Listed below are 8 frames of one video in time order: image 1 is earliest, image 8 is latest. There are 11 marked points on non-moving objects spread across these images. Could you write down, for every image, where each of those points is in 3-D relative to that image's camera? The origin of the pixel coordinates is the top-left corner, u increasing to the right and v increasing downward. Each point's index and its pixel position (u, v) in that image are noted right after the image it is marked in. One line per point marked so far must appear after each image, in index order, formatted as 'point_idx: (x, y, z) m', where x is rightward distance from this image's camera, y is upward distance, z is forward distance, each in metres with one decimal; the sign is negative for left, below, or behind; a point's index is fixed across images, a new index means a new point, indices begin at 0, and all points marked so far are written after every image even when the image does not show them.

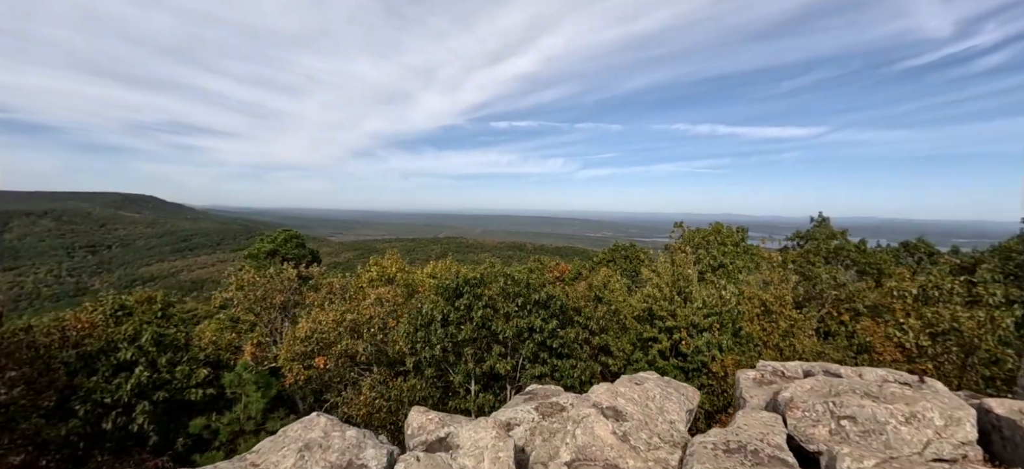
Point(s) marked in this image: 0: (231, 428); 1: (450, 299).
0: (-7.0, -4.9, +10.3) m
1: (-1.9, -2.1, +13.1) m
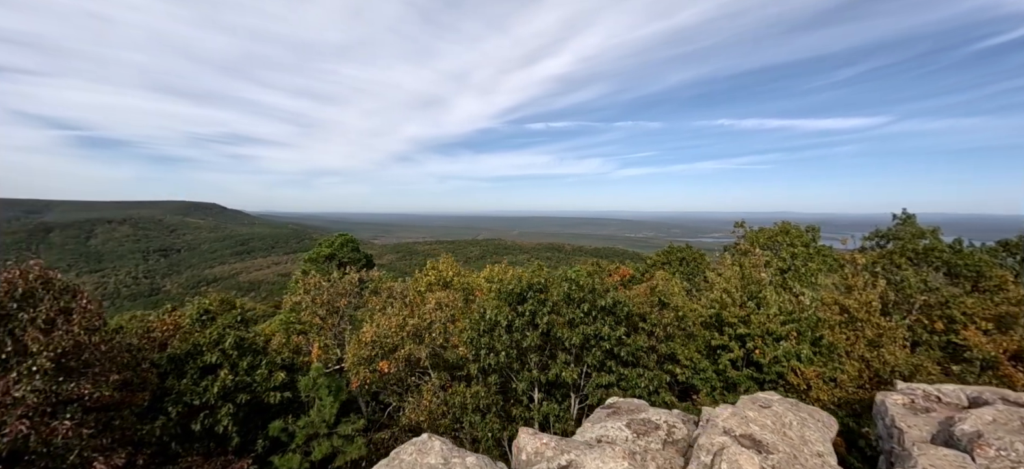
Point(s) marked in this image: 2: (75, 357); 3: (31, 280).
0: (-5.2, -5.0, +10.4) m
1: (+0.1, -2.2, +12.8) m
2: (-8.1, -2.3, +7.6) m
3: (-9.3, -0.9, +8.0) m
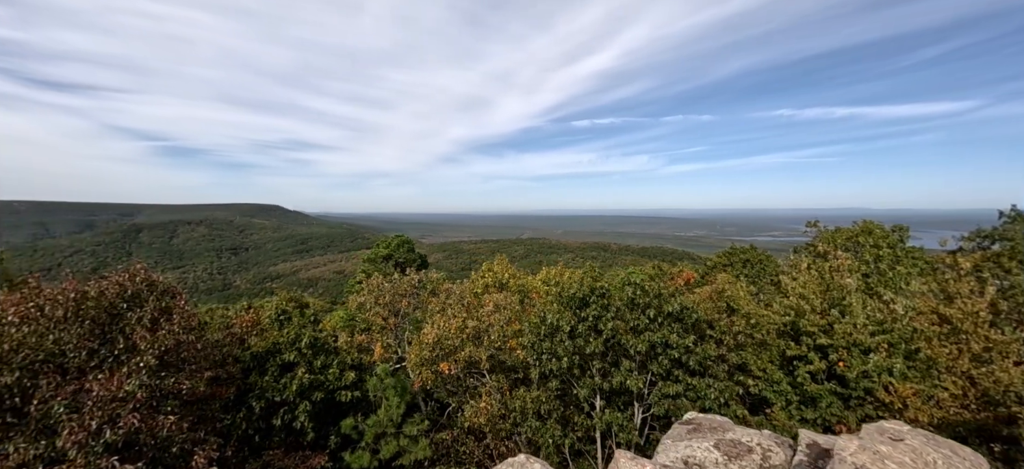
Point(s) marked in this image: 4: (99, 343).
0: (-3.6, -5.1, +10.7) m
1: (+1.9, -2.3, +12.5) m
2: (-6.7, -2.4, +8.2) m
3: (-7.9, -1.0, +8.7) m
4: (-7.9, -2.1, +7.8) m
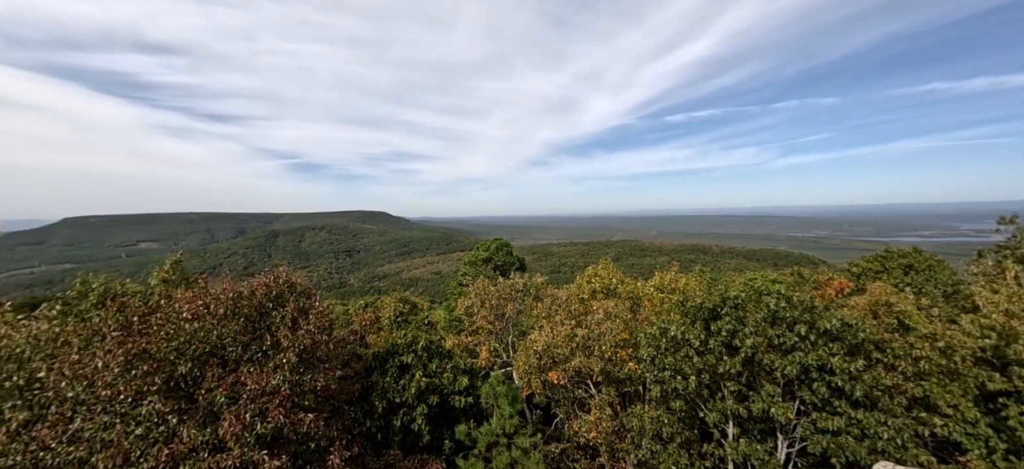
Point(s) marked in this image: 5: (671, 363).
0: (-0.6, -5.2, +10.5) m
1: (+5.1, -2.3, +11.0) m
2: (-4.2, -2.5, +8.7) m
3: (-5.3, -1.2, +9.5) m
4: (-5.4, -2.2, +8.6) m
5: (+4.2, -3.4, +10.8) m
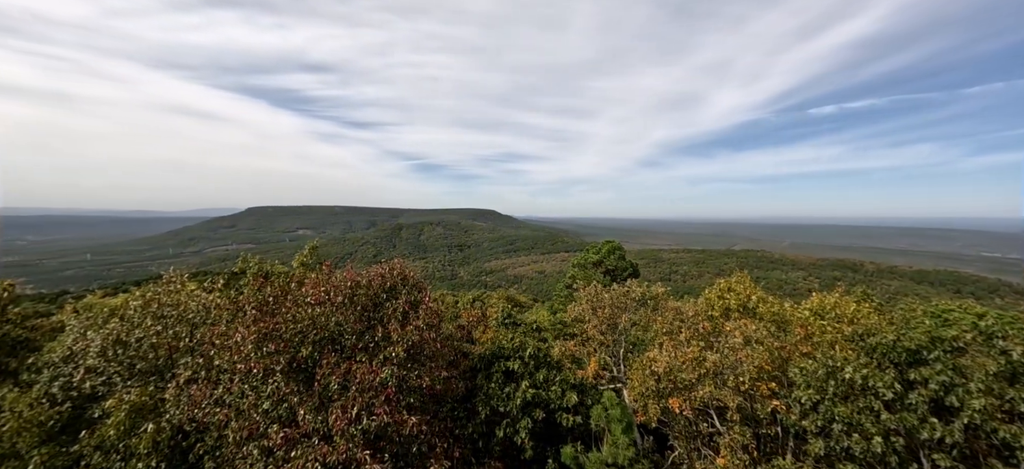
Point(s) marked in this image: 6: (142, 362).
0: (+1.9, -5.2, +9.3) m
1: (+7.7, -2.6, +8.3) m
2: (-1.9, -2.4, +8.5) m
3: (-2.7, -1.0, +9.5) m
4: (-3.1, -2.0, +8.6) m
5: (+6.7, -3.6, +8.4) m
6: (-8.9, -3.0, +9.9) m
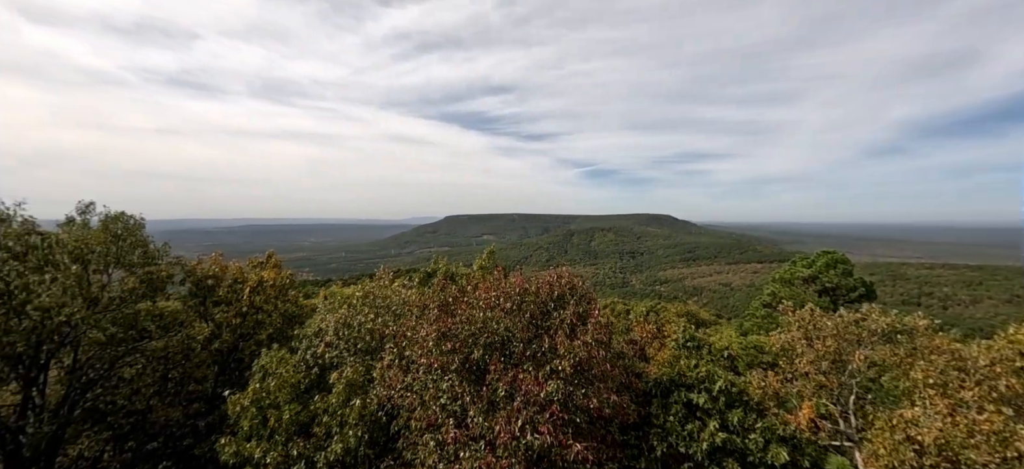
0: (+5.2, -5.4, +7.0) m
1: (+10.2, -2.8, +3.8) m
2: (+1.4, -2.5, +7.8) m
3: (+1.1, -1.1, +9.1) m
4: (+0.4, -2.1, +8.4) m
5: (+9.3, -3.8, +4.3) m
6: (-4.4, -3.2, +11.9) m
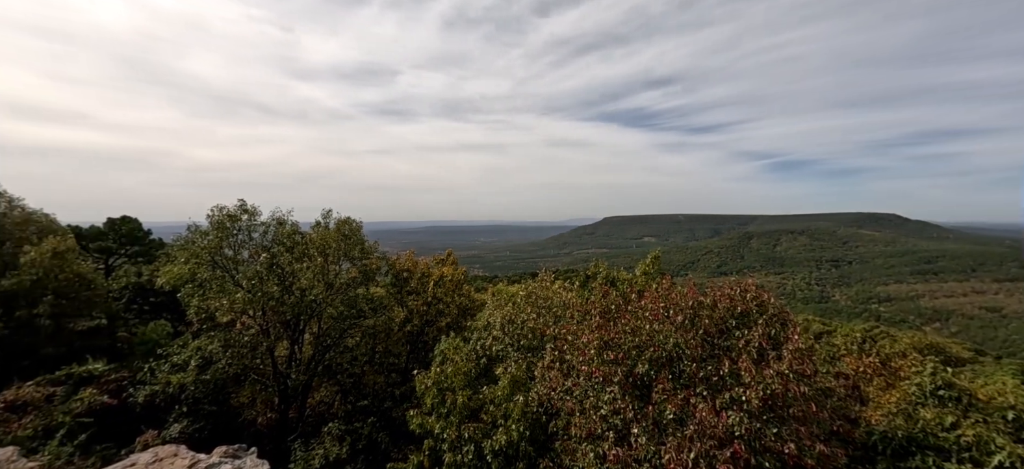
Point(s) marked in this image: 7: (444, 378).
0: (+7.4, -5.6, +4.3) m
1: (+10.9, -3.0, -0.5) m
2: (+4.2, -2.6, +6.5) m
3: (+4.4, -1.2, +7.8) m
4: (+3.5, -2.2, +7.5) m
5: (+10.2, -4.0, +0.3) m
6: (+0.3, -3.2, +12.5) m
7: (-2.0, -4.2, +12.0) m
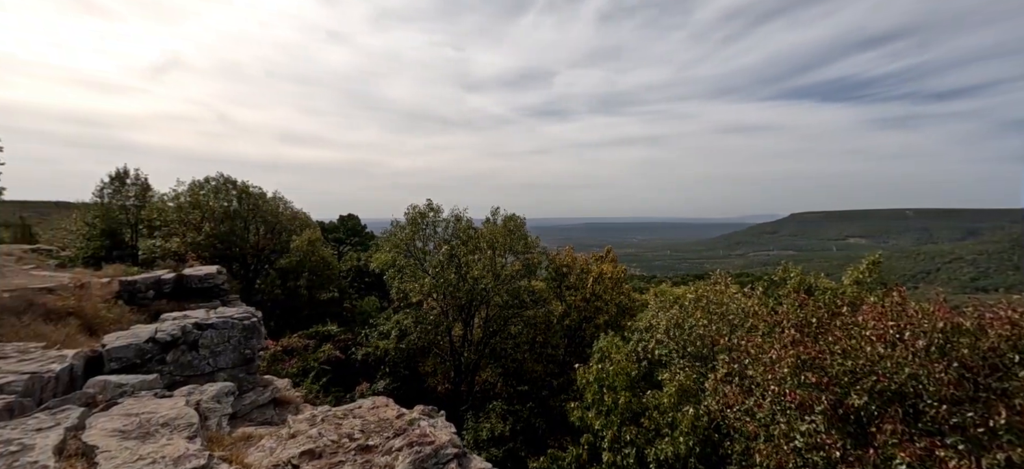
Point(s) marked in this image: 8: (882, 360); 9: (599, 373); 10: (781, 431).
0: (+8.6, -5.7, +1.3) m
1: (+10.1, -3.2, -4.4) m
2: (+6.5, -2.6, +4.5) m
3: (+7.2, -1.3, +5.6) m
4: (+6.2, -2.2, +5.6) m
5: (+9.7, -4.2, -3.5) m
6: (+5.0, -3.2, +11.5) m
7: (+2.7, -4.1, +11.9) m
8: (+5.6, -1.9, +6.3) m
9: (+2.5, -4.1, +11.9) m
10: (+4.3, -3.2, +6.6) m
